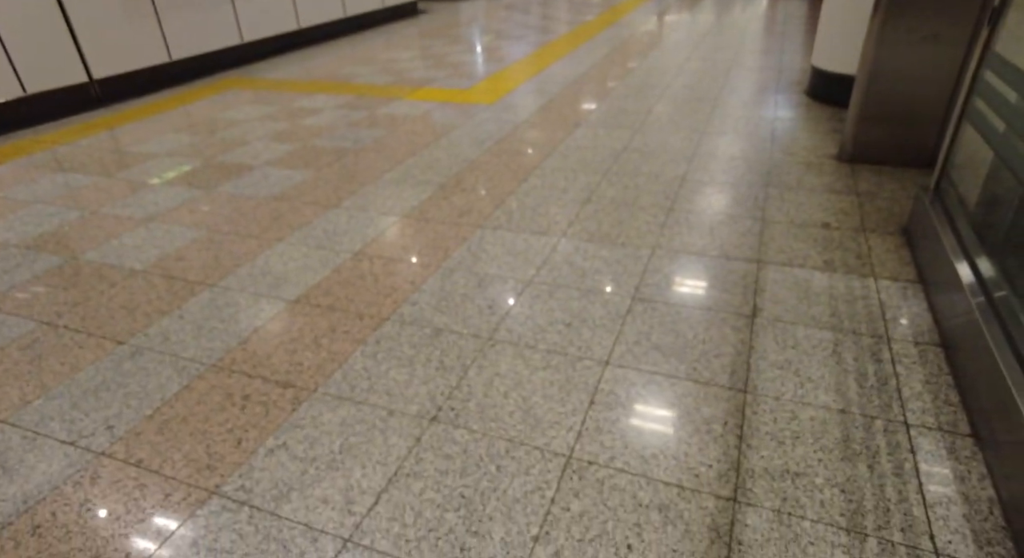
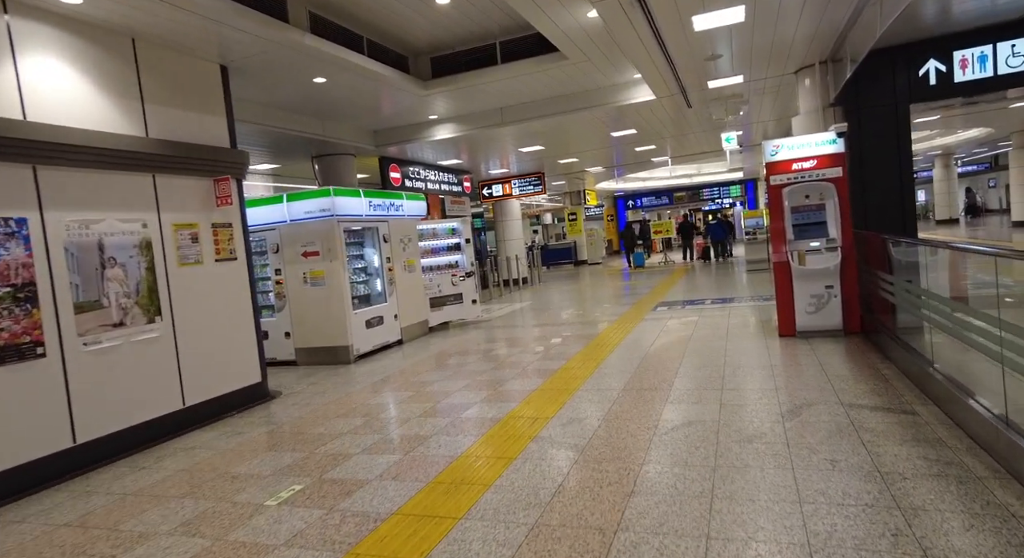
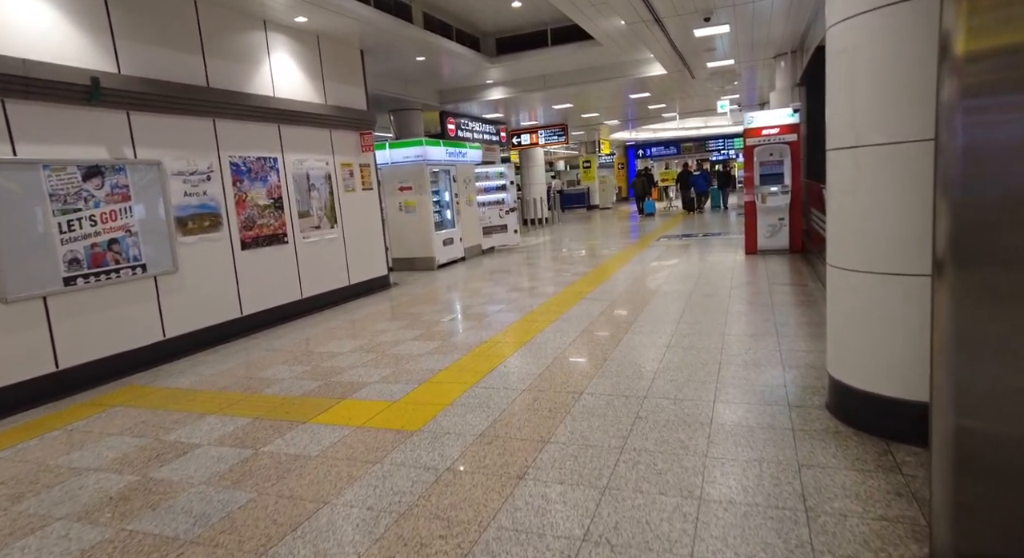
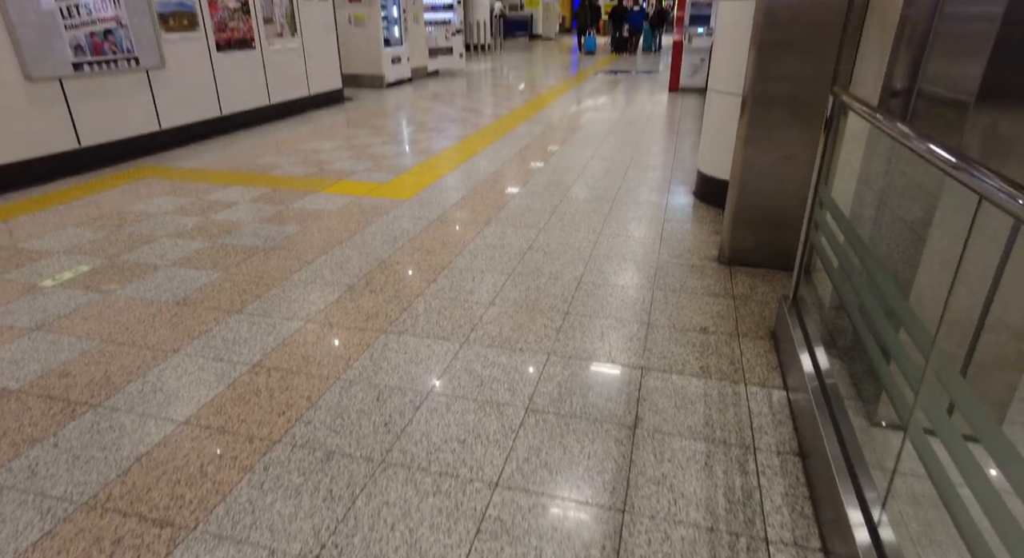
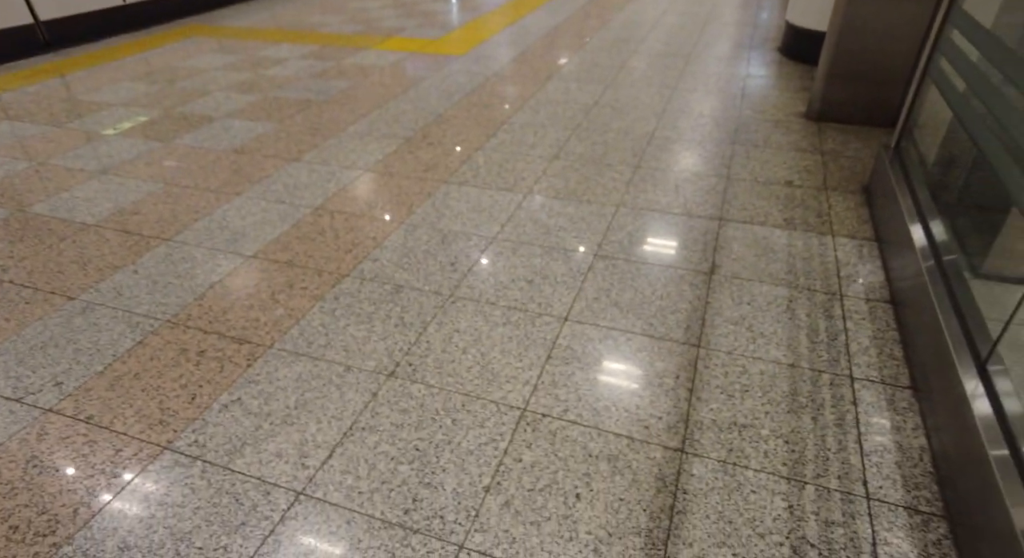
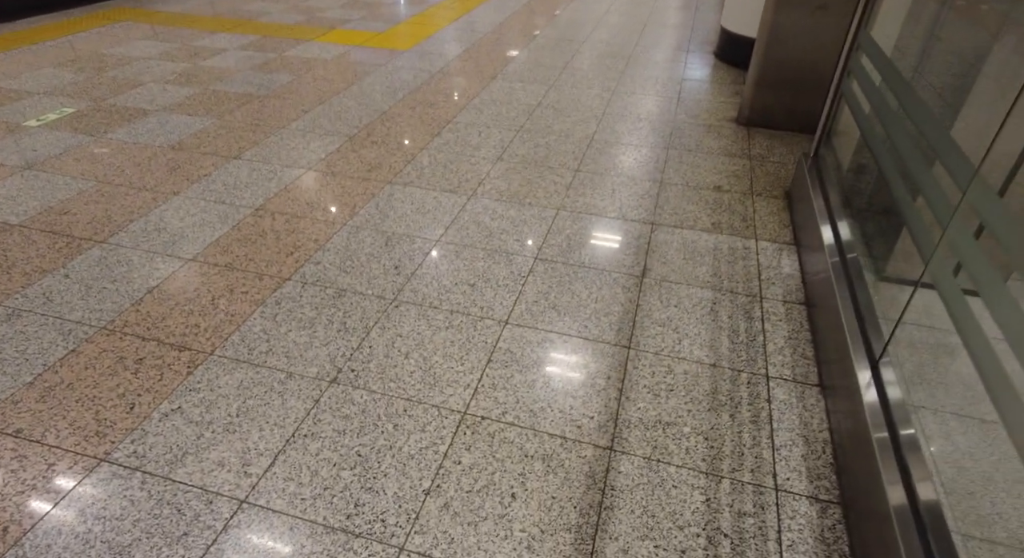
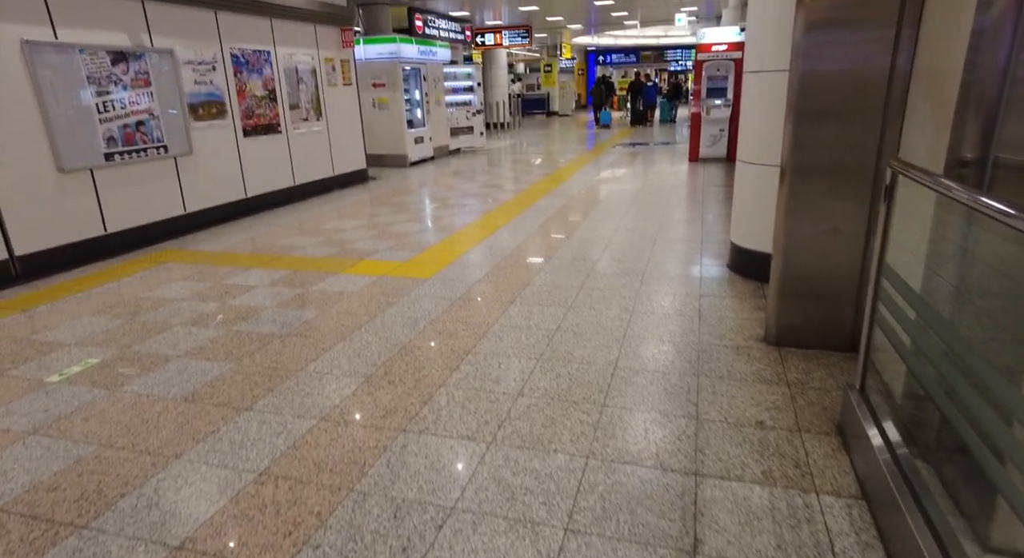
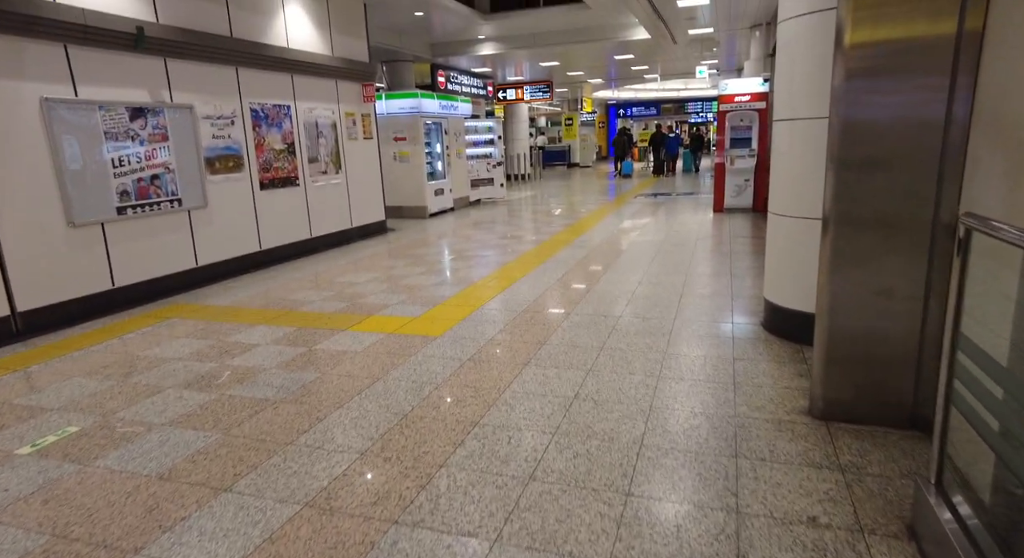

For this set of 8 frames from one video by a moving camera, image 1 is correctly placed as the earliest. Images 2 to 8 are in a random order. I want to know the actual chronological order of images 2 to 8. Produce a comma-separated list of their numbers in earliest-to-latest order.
5, 6, 4, 7, 8, 3, 2
